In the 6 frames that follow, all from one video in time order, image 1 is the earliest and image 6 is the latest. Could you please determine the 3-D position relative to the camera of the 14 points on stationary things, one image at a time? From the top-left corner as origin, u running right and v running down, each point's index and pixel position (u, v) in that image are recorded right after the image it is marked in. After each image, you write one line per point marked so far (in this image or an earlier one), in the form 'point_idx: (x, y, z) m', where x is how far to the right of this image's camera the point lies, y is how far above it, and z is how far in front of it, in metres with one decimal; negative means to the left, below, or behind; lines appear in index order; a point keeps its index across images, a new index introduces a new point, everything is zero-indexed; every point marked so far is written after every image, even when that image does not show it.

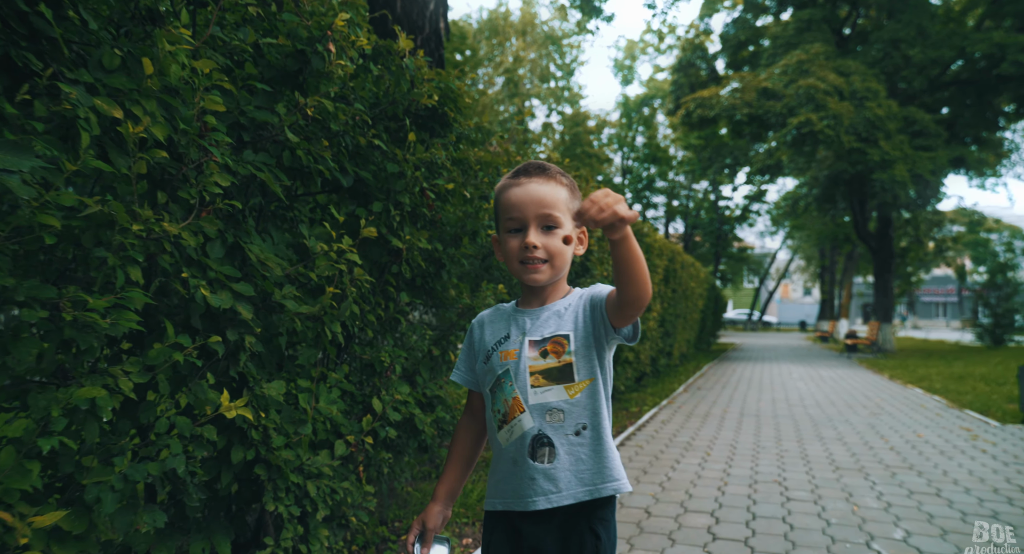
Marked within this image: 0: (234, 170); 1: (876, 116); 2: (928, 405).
0: (-1.0, +0.4, +2.2) m
1: (+10.9, +4.9, +18.1) m
2: (+7.7, -2.4, +11.3) m
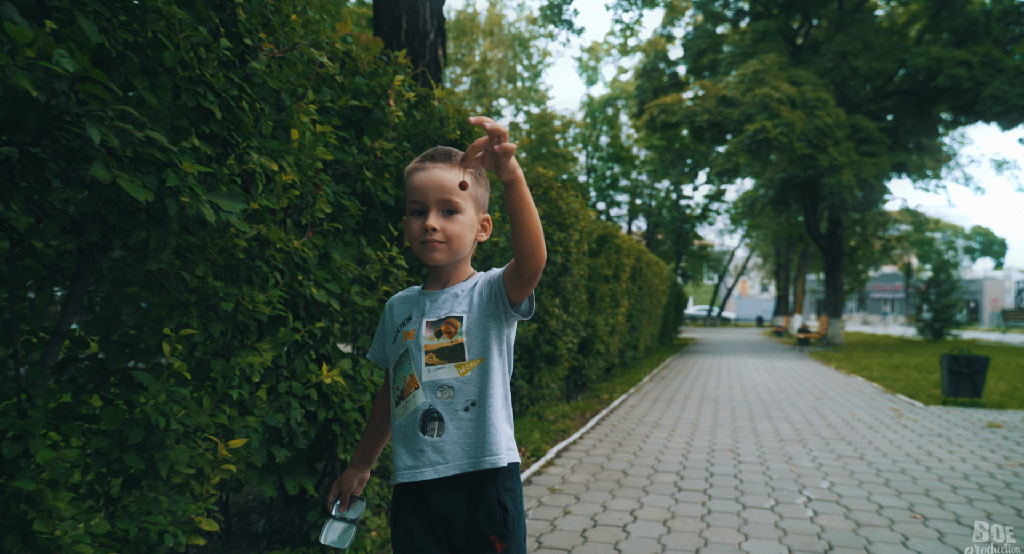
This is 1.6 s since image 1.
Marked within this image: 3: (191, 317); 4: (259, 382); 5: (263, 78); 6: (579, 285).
0: (-0.8, +0.4, +2.9) m
1: (+10.1, +4.9, +19.5) m
2: (+7.3, -2.3, +12.5) m
3: (-1.2, -0.2, +2.3) m
4: (-1.1, -0.5, +2.7) m
5: (-1.0, +0.8, +2.3) m
6: (+1.0, -0.1, +8.3) m
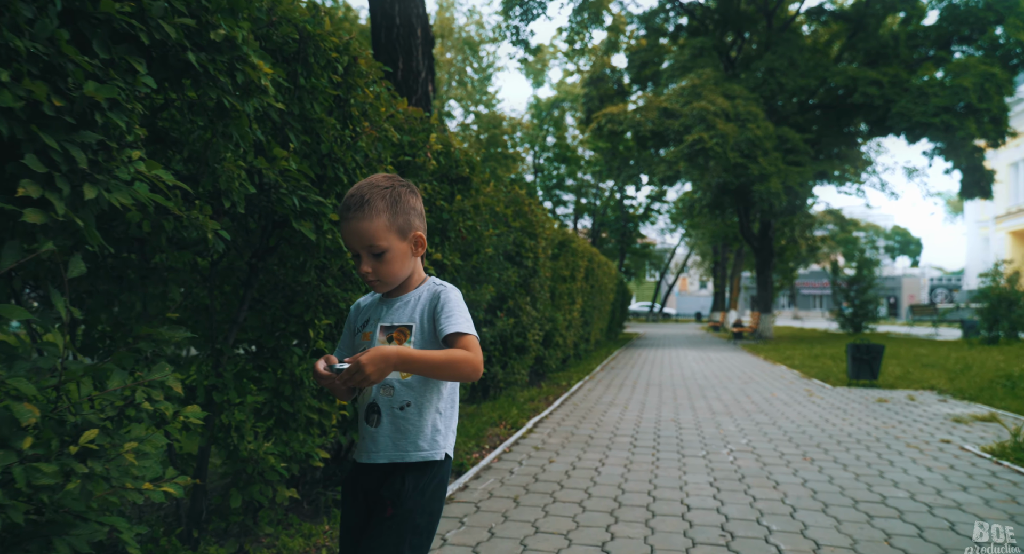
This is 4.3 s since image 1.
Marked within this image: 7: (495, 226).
0: (-0.8, +0.3, +4.1) m
1: (+8.6, +5.0, +21.6) m
2: (+6.5, -2.3, +14.4) m
3: (-1.1, -0.2, +3.5) m
4: (-1.0, -0.5, +3.9) m
5: (-0.9, +0.7, +3.5) m
6: (+0.6, -0.1, +9.7) m
7: (-0.2, +0.6, +6.8) m
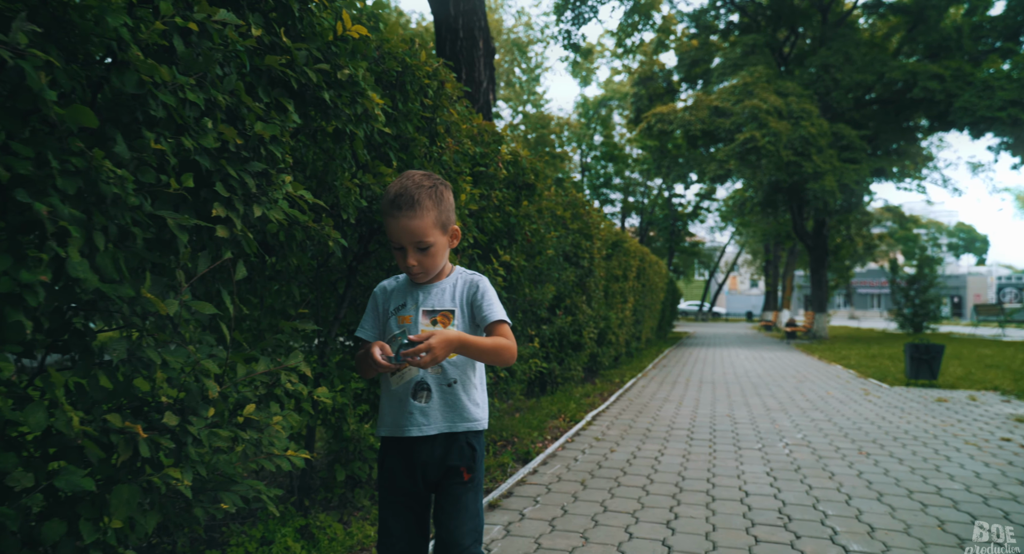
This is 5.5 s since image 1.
0: (-0.3, +0.3, +4.5) m
1: (+10.4, +5.0, +21.2) m
2: (+7.7, -2.3, +14.2) m
3: (-0.7, -0.2, +3.9) m
4: (-0.6, -0.5, +4.3) m
5: (-0.4, +0.7, +3.9) m
6: (+1.4, -0.1, +9.9) m
7: (+0.5, +0.6, +7.2) m
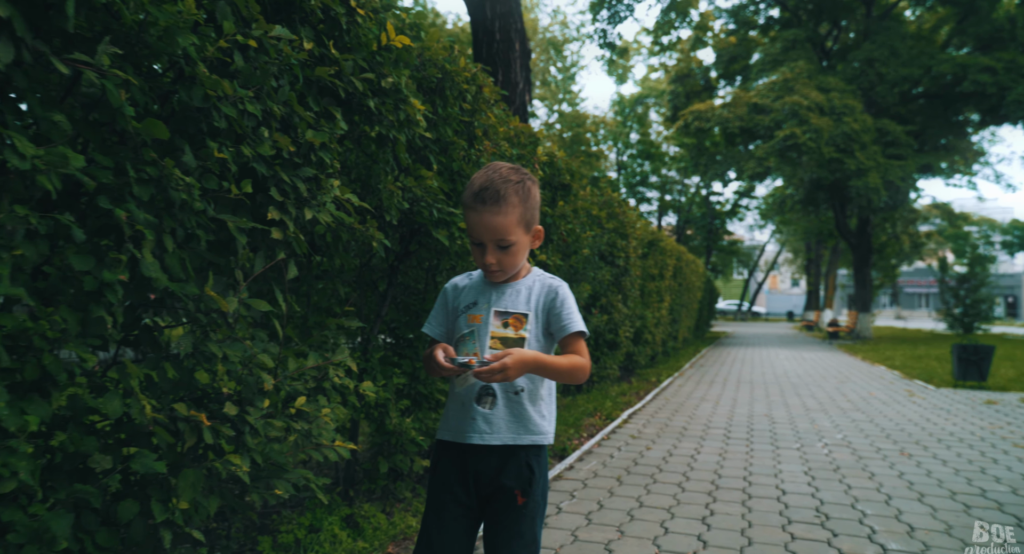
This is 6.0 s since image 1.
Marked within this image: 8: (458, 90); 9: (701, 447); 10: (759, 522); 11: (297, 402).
0: (0.0, +0.3, +4.6) m
1: (+11.6, +5.1, +20.7) m
2: (+8.5, -2.3, +13.9) m
3: (-0.4, -0.2, +4.0) m
4: (-0.3, -0.5, +4.4) m
5: (-0.2, +0.7, +4.0) m
6: (+2.0, -0.1, +9.9) m
7: (+0.9, +0.6, +7.2) m
8: (-0.3, +1.1, +3.5) m
9: (+1.9, -1.7, +6.1) m
10: (+1.5, -1.5, +3.8) m
11: (-0.9, -0.5, +2.5) m
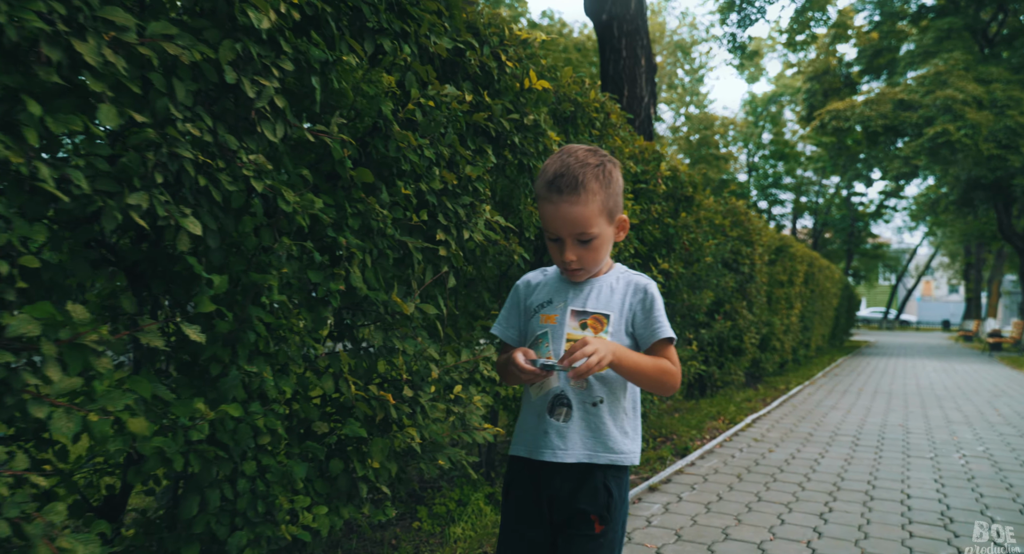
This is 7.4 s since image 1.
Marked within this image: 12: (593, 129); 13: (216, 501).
0: (+1.0, +0.3, +4.9) m
1: (+15.5, +4.9, +18.4) m
2: (+11.2, -2.4, +12.3) m
3: (+0.5, -0.3, +4.4) m
4: (+0.7, -0.6, +4.7) m
5: (+0.7, +0.7, +4.4) m
6: (+4.0, -0.2, +9.7) m
7: (+2.4, +0.5, +7.3) m
8: (+0.5, +1.0, +3.9) m
9: (+3.1, -1.8, +6.0) m
10: (+2.3, -1.6, +3.8) m
11: (-0.3, -0.6, +3.0) m
12: (+0.5, +1.0, +4.1) m
13: (-1.0, -0.8, +2.1) m
